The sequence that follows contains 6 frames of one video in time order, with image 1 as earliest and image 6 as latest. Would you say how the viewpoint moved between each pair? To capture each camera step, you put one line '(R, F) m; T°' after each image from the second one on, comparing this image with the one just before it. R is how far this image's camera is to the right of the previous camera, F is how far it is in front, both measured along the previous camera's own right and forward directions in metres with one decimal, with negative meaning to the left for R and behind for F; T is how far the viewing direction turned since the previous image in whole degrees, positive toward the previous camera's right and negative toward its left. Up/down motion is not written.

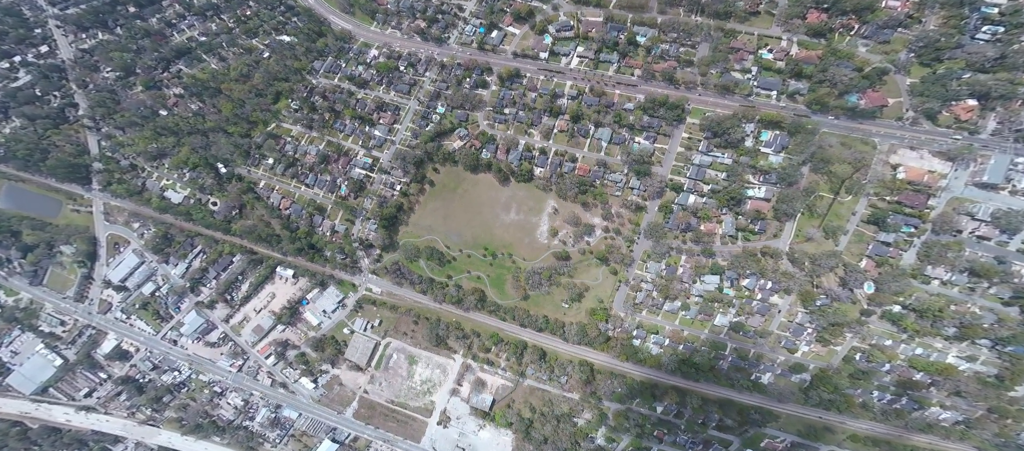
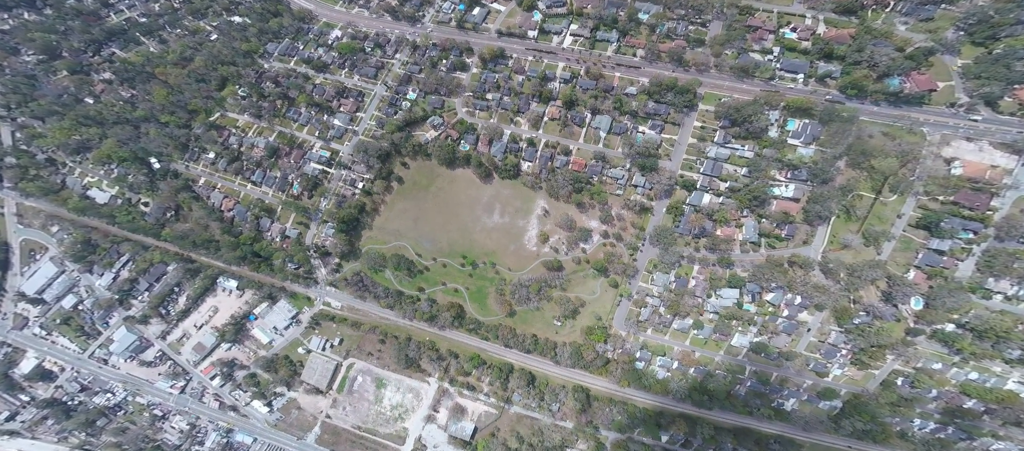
(+4.0, +8.7) m; -2°
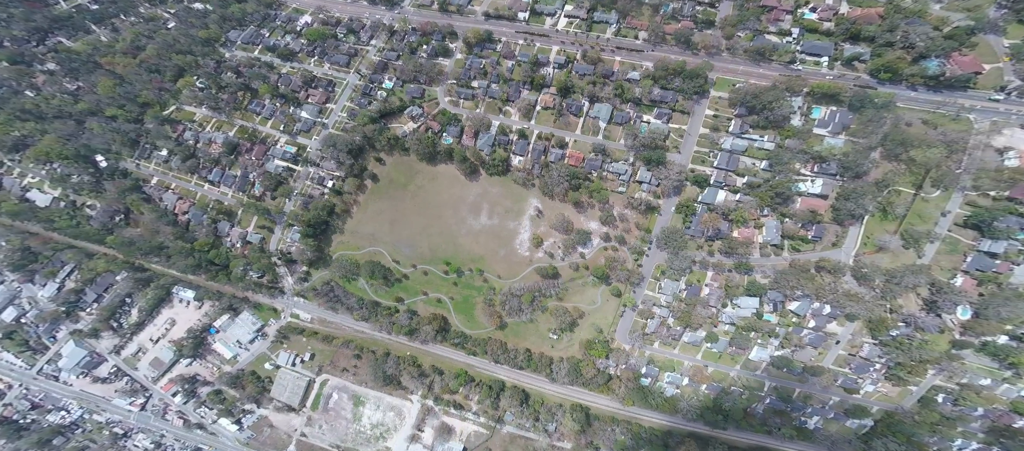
(+2.6, +5.7) m; -2°
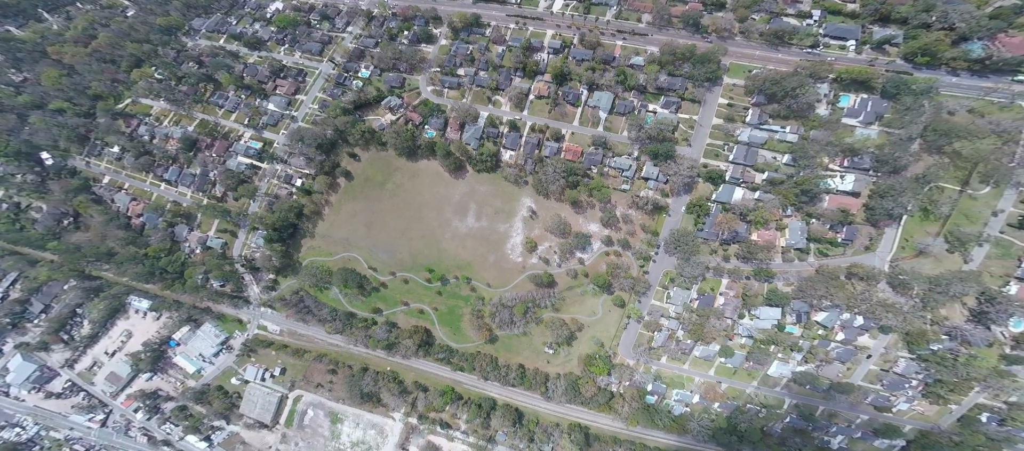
(+2.1, +5.0) m; -2°
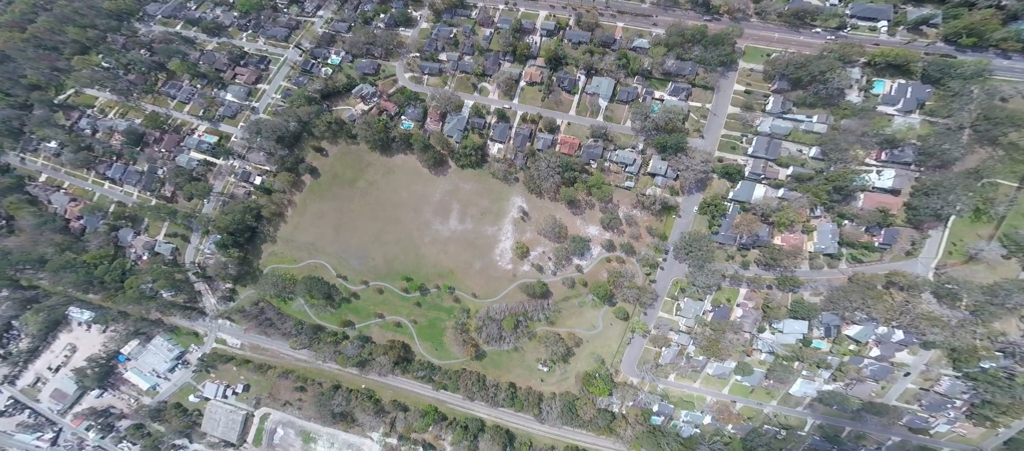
(+1.9, +5.1) m; -1°
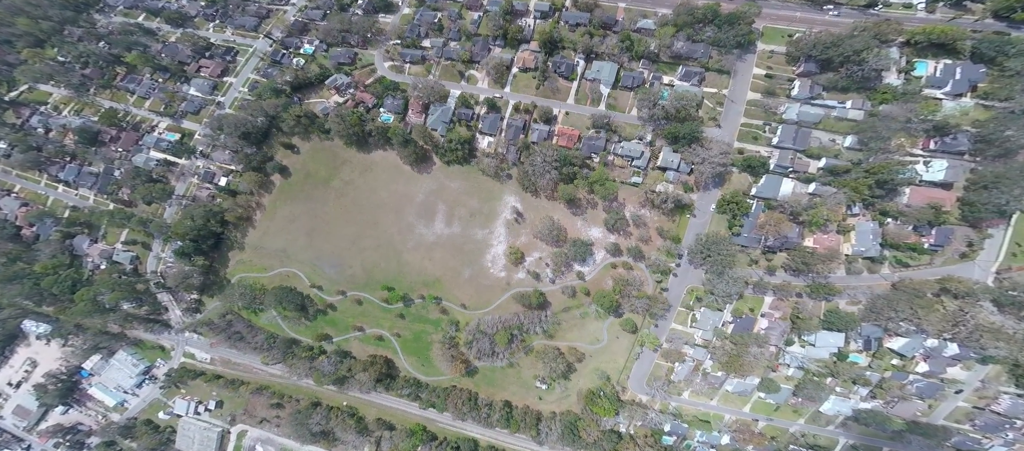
(+1.9, +4.2) m; -2°
